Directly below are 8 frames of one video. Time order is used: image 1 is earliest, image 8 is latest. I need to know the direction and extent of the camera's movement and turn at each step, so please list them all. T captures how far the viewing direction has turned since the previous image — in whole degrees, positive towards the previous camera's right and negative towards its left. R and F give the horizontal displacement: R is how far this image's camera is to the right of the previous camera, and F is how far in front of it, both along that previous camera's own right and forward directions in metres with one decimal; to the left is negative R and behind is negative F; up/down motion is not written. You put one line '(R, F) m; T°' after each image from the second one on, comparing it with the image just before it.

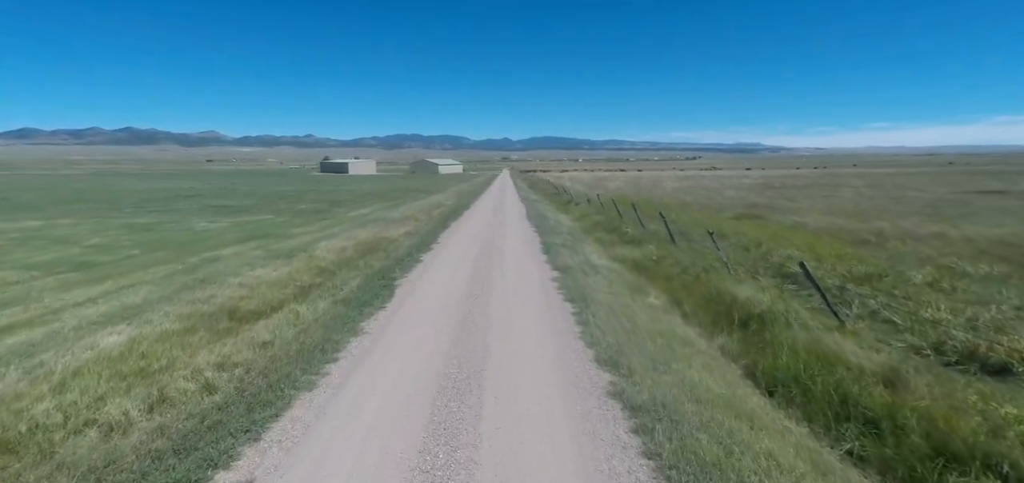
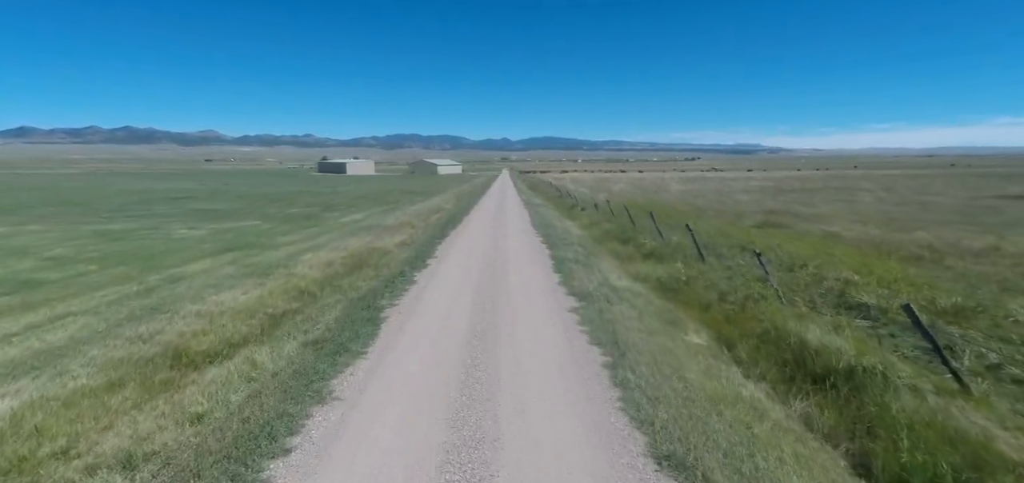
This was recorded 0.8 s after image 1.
(-0.2, +2.3) m; 0°
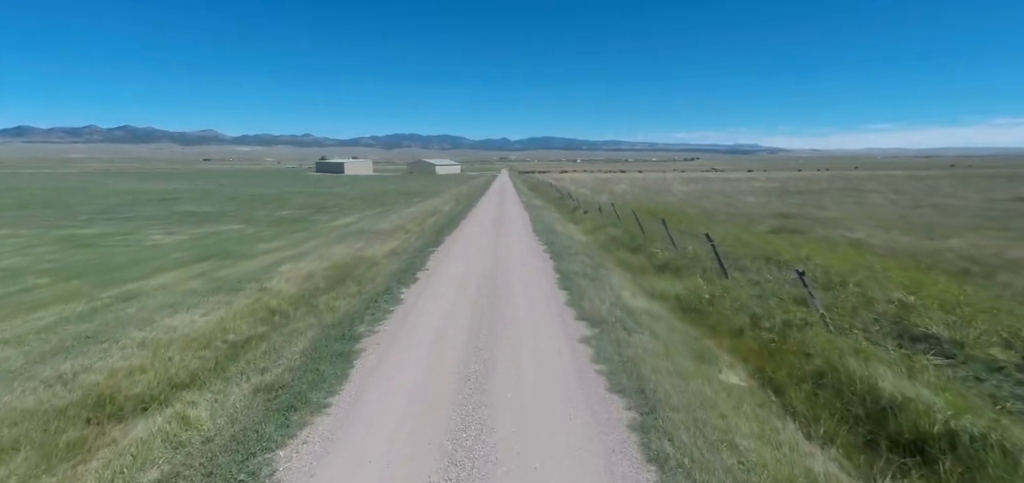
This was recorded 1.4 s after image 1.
(0.0, +1.8) m; 0°
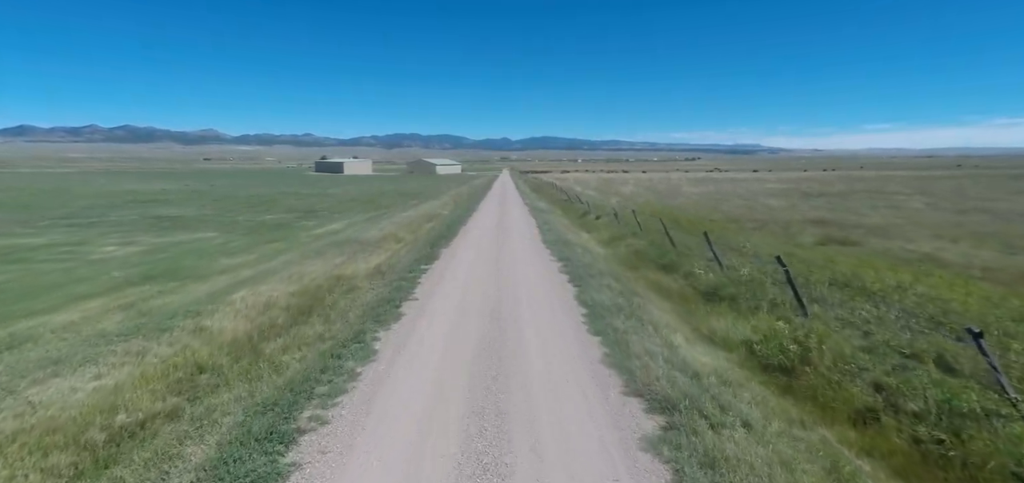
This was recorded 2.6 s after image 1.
(-0.3, +3.6) m; 0°
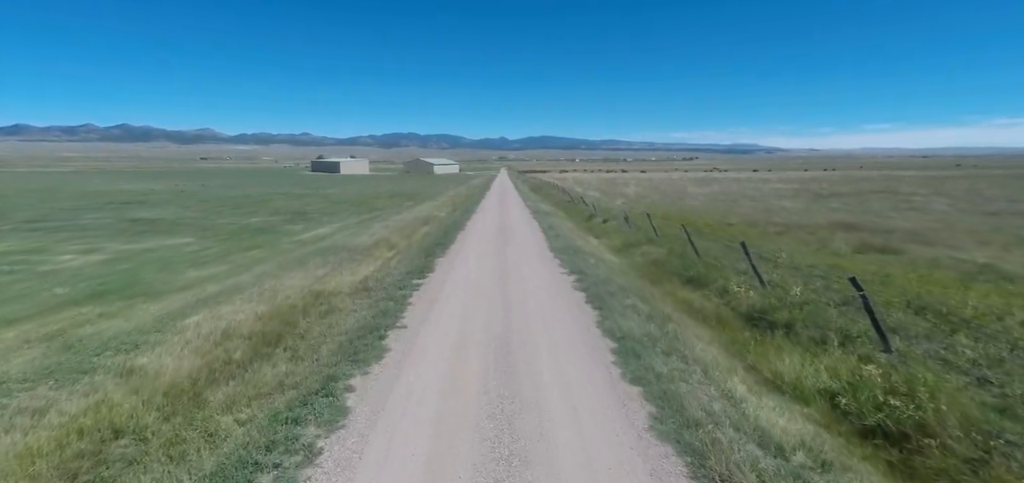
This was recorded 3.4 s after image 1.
(-0.2, +2.4) m; 0°
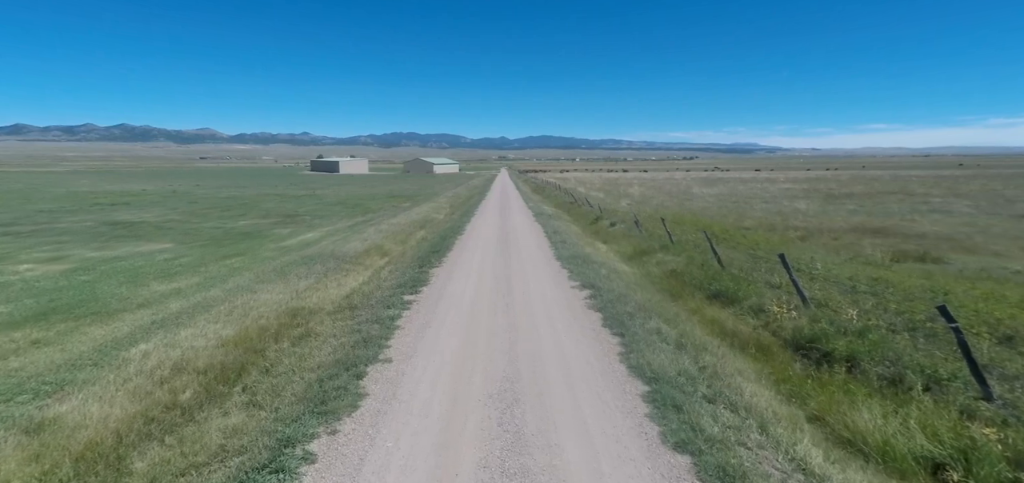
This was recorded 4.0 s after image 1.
(-0.1, +1.9) m; 0°
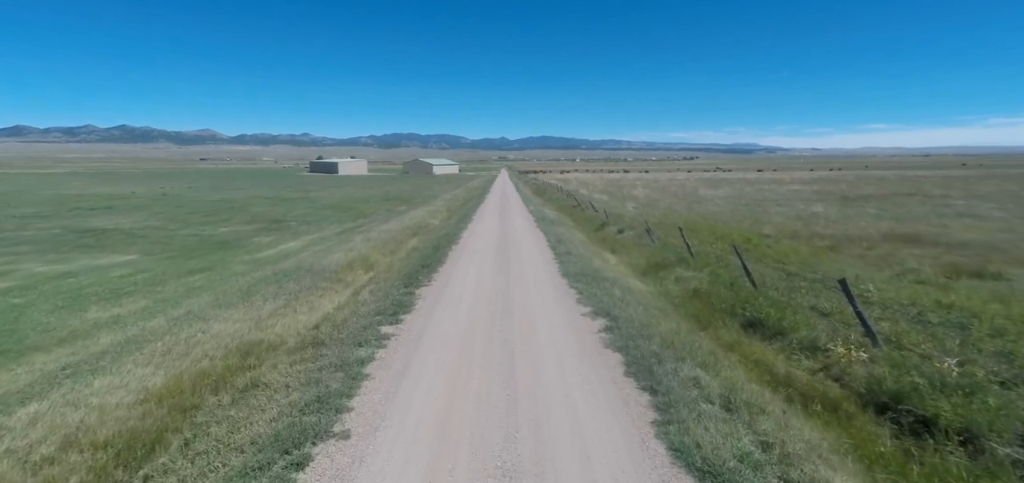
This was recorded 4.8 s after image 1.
(0.0, +2.3) m; 0°
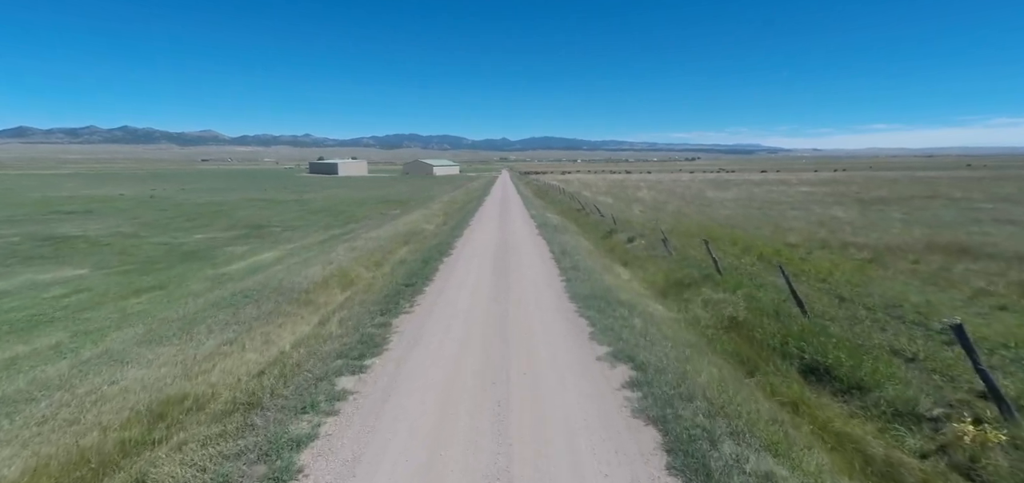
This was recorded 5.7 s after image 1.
(+0.1, +2.7) m; 0°
